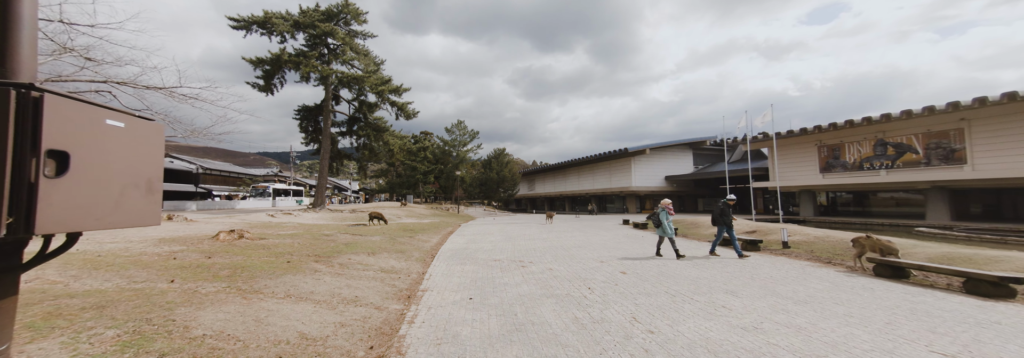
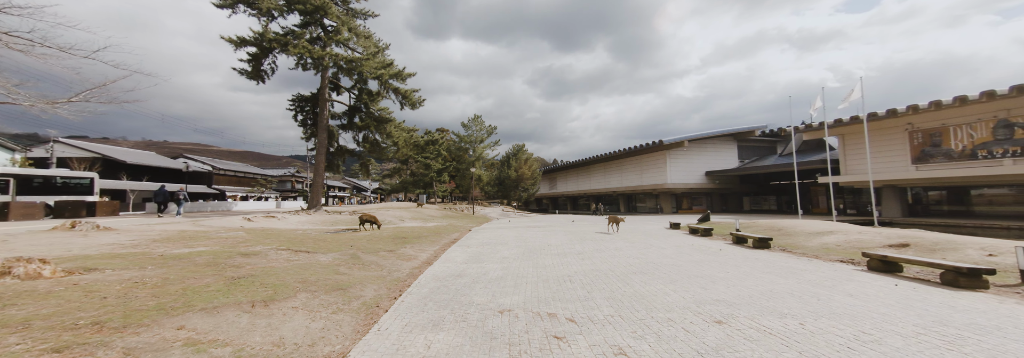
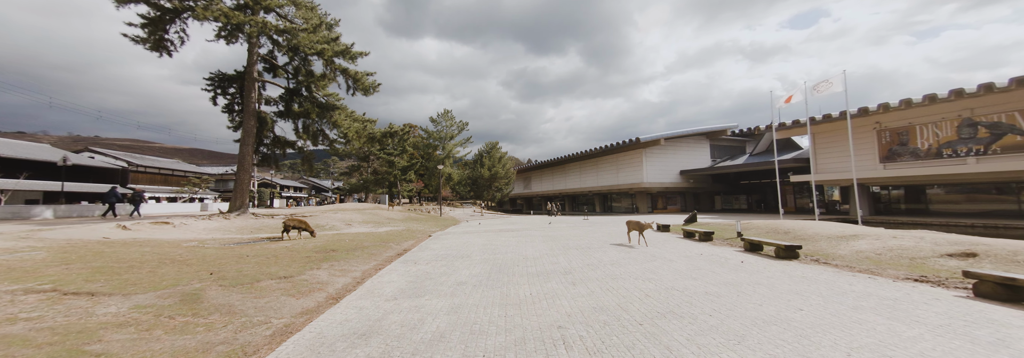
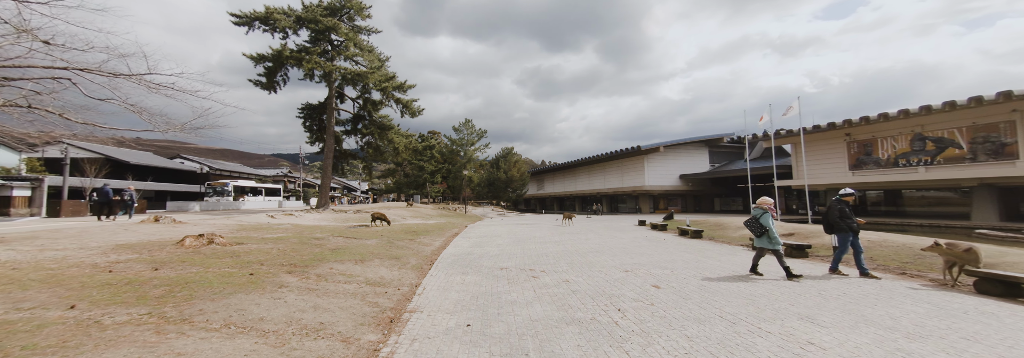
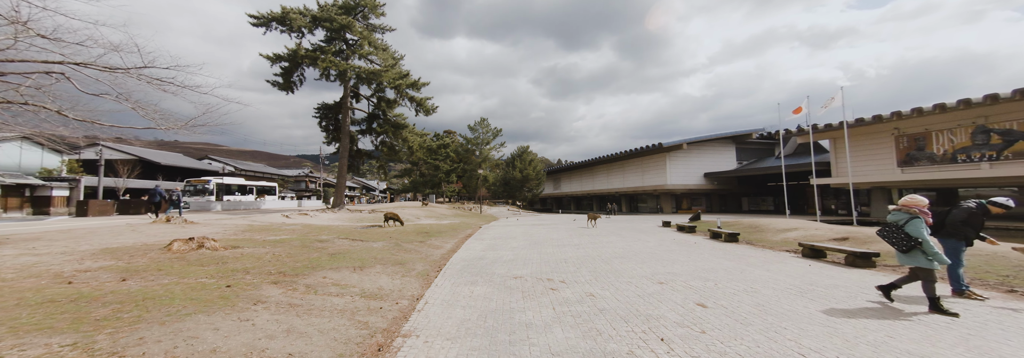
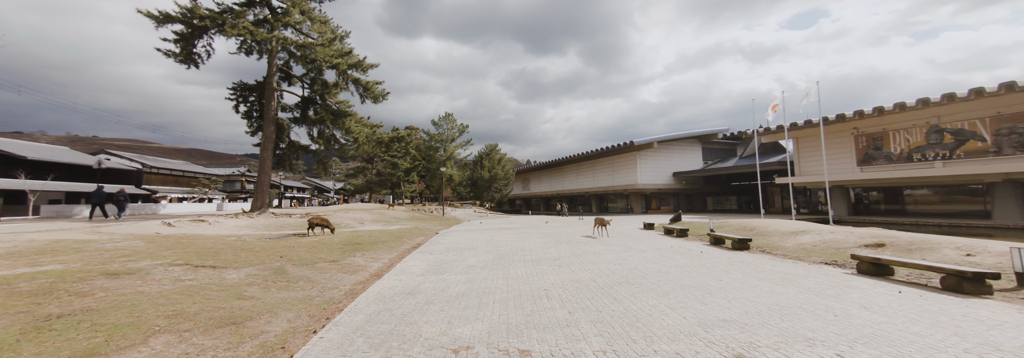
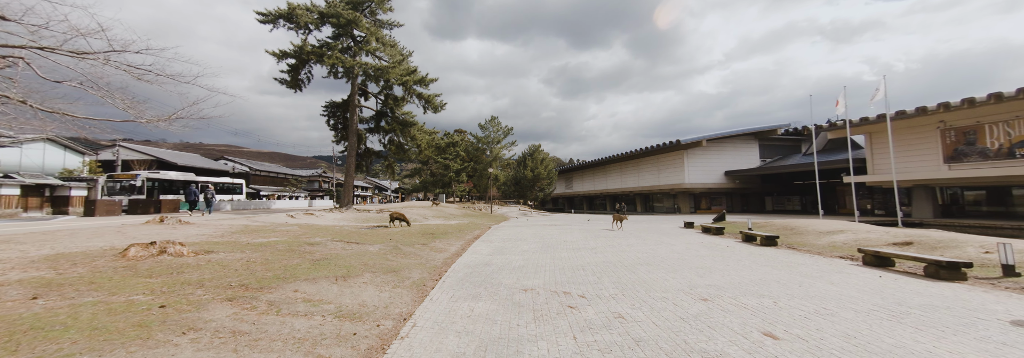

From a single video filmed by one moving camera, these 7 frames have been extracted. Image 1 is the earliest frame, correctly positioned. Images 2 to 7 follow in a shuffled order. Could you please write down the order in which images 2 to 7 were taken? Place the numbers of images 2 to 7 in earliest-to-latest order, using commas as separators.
4, 5, 7, 2, 6, 3
